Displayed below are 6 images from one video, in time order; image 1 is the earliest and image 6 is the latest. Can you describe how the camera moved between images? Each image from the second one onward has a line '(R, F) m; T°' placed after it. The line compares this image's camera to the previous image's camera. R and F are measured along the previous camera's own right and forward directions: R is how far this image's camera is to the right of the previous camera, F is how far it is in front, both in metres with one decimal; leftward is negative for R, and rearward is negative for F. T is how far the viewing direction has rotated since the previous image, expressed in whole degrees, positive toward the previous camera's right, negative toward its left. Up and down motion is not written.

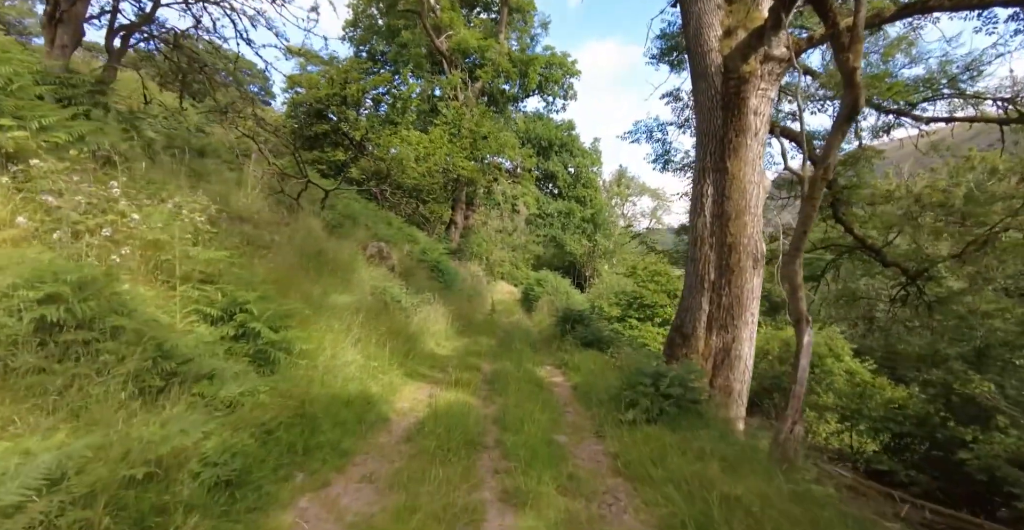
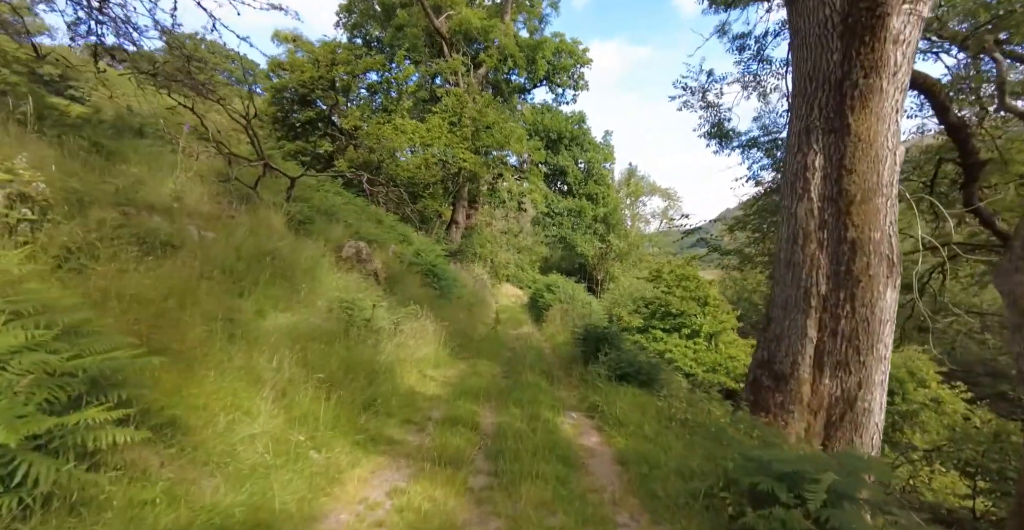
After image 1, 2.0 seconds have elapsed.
(-0.1, +1.9) m; -1°
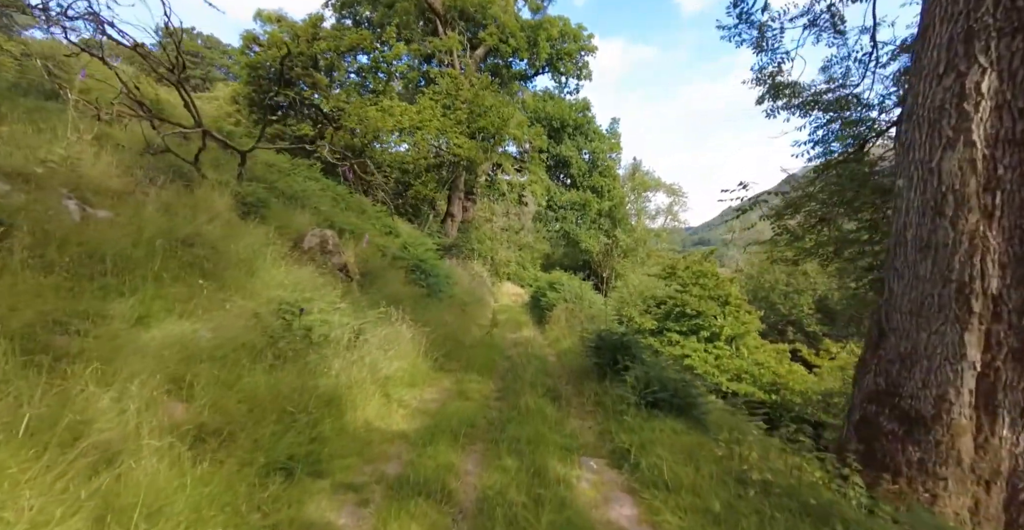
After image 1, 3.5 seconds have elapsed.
(+0.1, +1.4) m; 0°
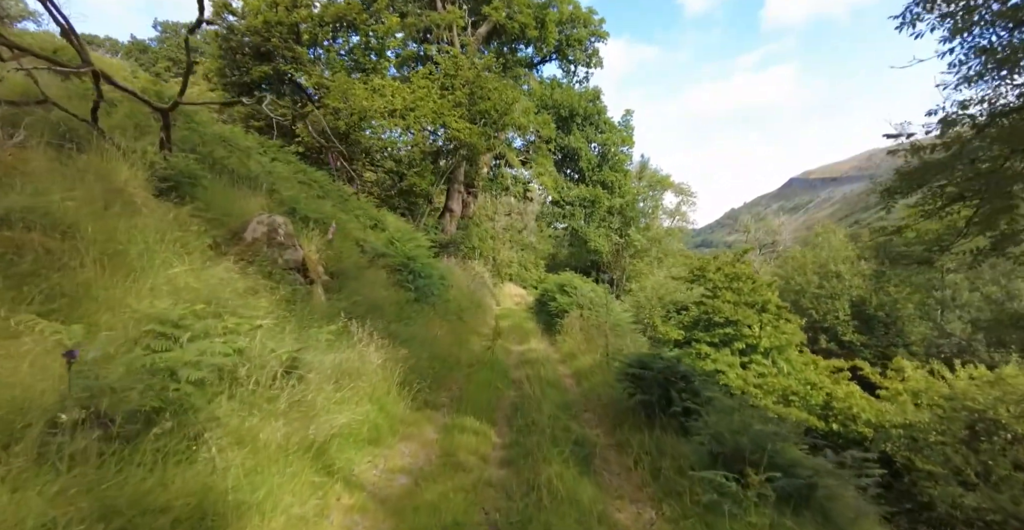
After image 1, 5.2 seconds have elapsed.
(-0.1, +1.7) m; 0°
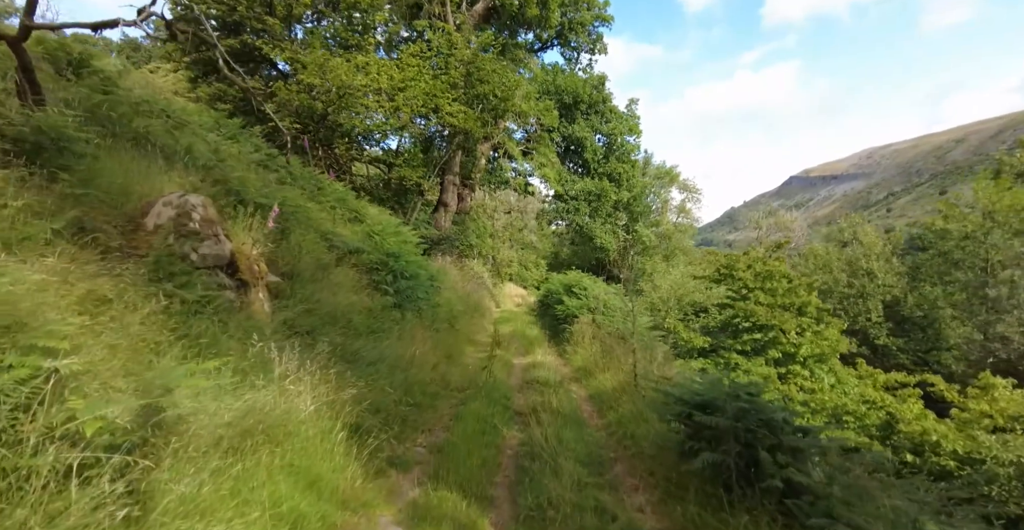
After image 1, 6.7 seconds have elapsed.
(0.0, +1.5) m; 0°
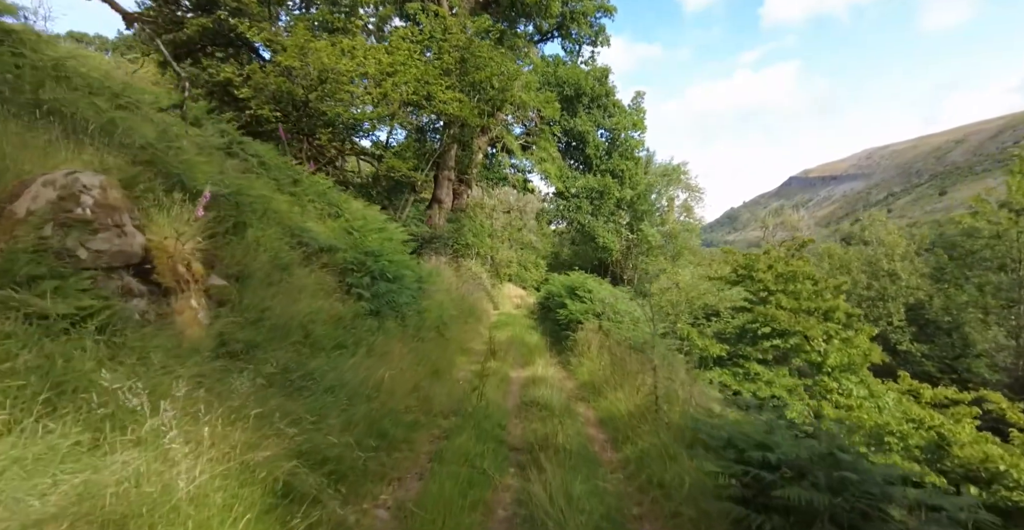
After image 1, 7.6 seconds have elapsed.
(0.0, +0.9) m; 0°
